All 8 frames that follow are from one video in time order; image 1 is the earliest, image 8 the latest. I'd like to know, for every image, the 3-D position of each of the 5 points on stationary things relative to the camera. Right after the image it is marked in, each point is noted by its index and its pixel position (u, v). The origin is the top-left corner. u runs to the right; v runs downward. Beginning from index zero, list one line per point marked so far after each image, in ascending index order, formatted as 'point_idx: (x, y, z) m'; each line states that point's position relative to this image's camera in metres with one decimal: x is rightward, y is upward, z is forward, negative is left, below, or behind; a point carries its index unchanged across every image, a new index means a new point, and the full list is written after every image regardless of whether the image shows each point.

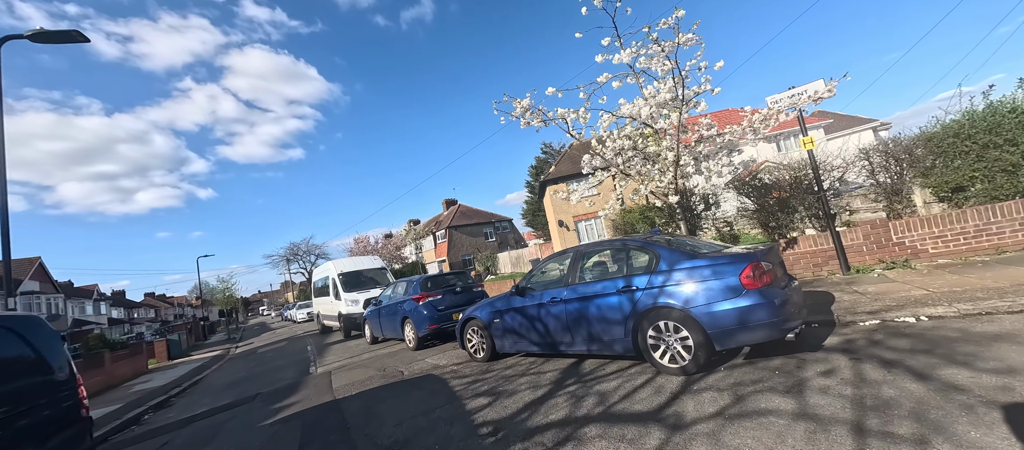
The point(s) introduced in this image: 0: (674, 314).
0: (+1.7, -1.0, +4.3) m
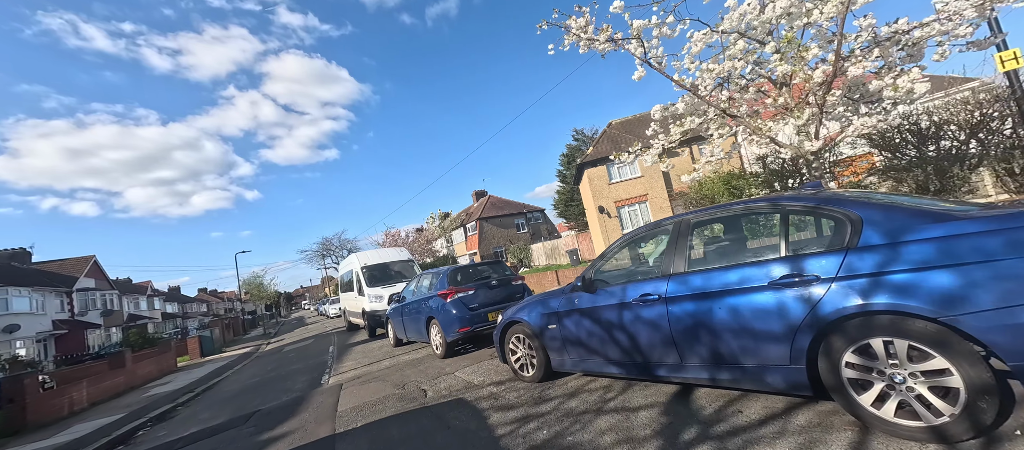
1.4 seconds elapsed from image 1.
0: (+2.3, -0.6, +2.2) m
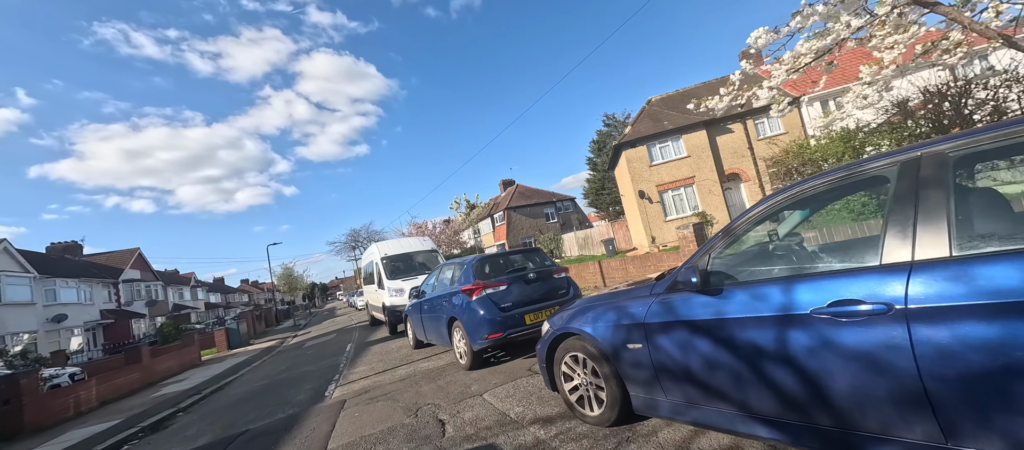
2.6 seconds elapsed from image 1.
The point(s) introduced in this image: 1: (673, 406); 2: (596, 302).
0: (+2.5, -0.3, +0.5) m
1: (+1.1, -1.2, +2.6) m
2: (+0.7, -0.7, +3.4) m
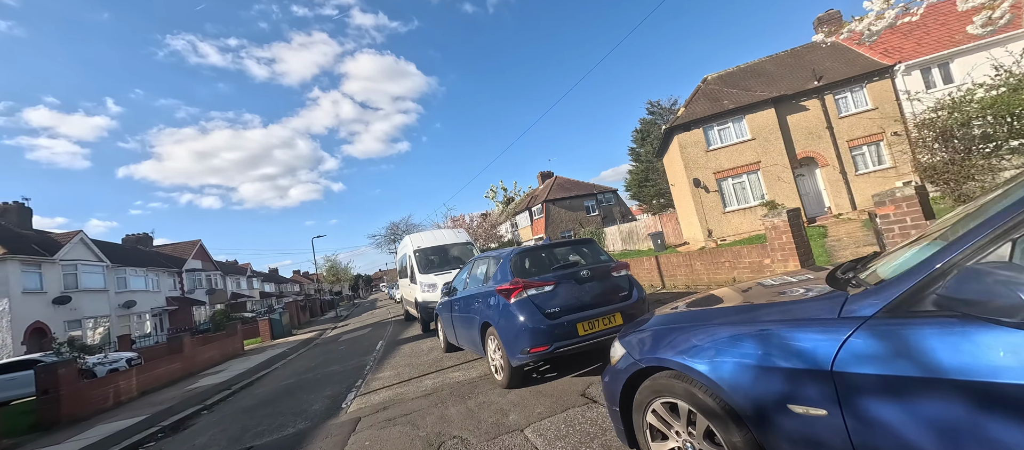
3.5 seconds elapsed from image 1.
0: (+2.6, -0.2, -1.0) m
1: (+1.3, -1.1, +1.3) m
2: (+1.0, -0.5, +2.1) m
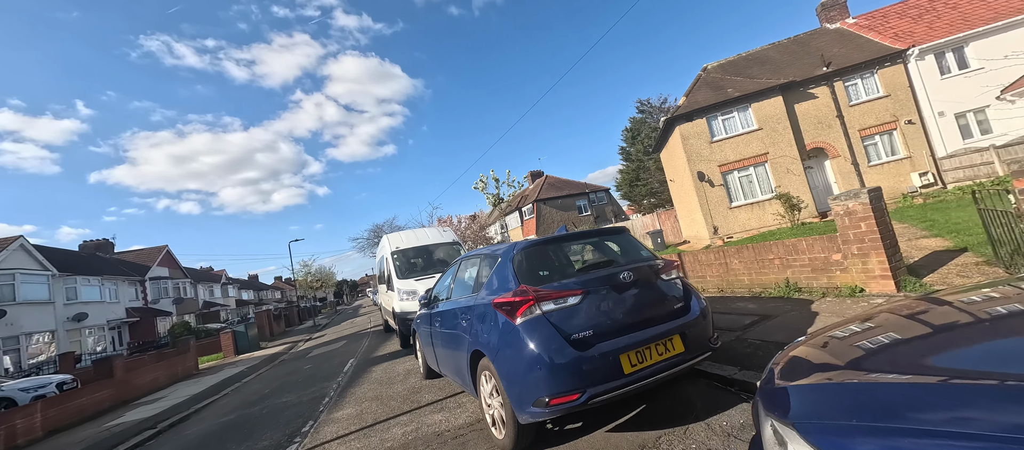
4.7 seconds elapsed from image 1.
0: (+2.8, 0.0, -2.5) m
1: (+1.5, -0.9, -0.2) m
2: (+1.1, -0.3, +0.5) m
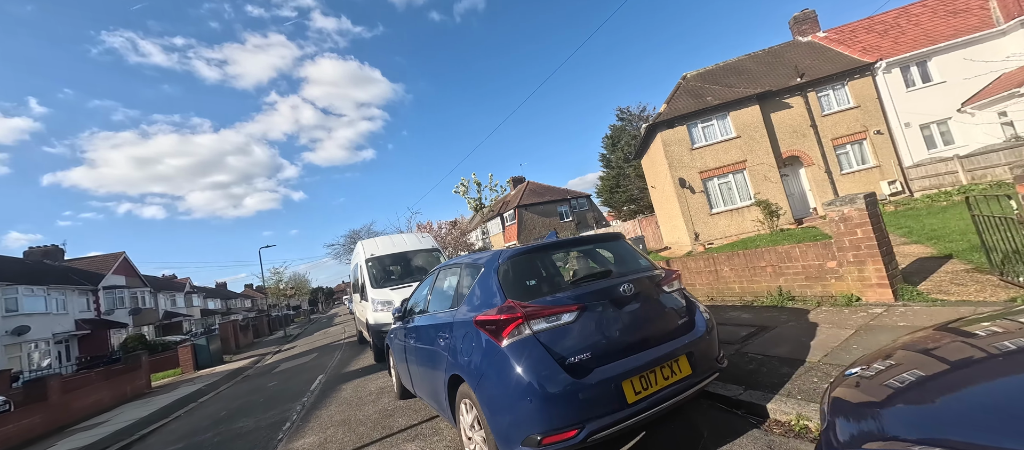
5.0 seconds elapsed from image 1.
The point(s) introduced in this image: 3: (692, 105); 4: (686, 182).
0: (+2.9, +0.1, -2.8) m
1: (+1.5, -0.8, -0.6) m
2: (+1.2, -0.3, +0.2) m
3: (+8.8, +5.8, +19.3) m
4: (+8.3, +2.0, +18.8) m
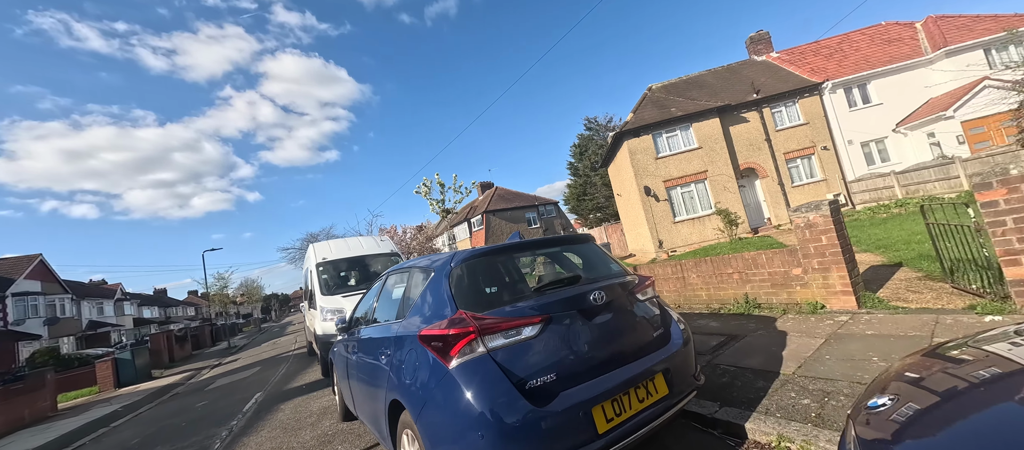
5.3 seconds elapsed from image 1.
0: (+3.1, +0.1, -2.9) m
1: (+1.5, -0.8, -0.9) m
2: (+1.1, -0.3, -0.1) m
3: (+7.2, +5.4, +19.6) m
4: (+6.7, +1.7, +19.1) m
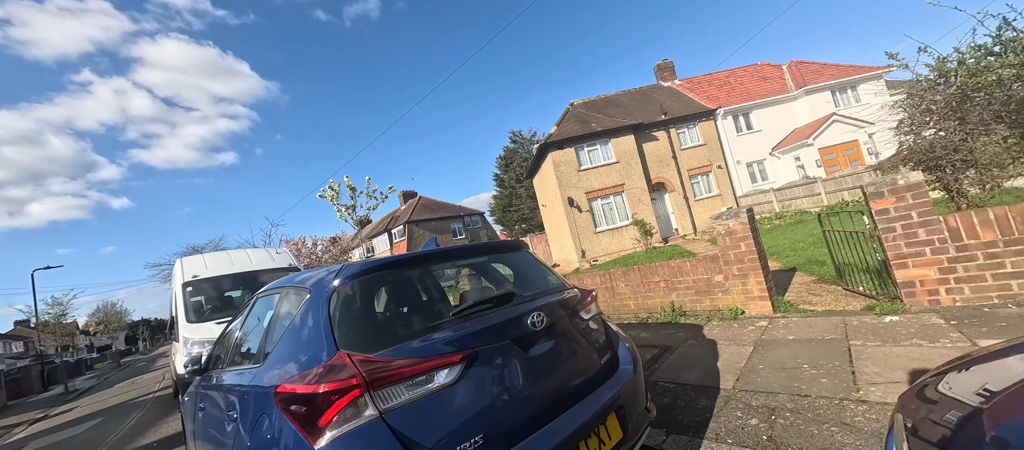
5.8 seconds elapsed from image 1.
0: (+3.7, +0.2, -2.8) m
1: (+1.7, -0.7, -1.1) m
2: (+1.1, -0.2, -0.5) m
3: (+3.4, +4.9, +20.2) m
4: (+3.0, +1.2, +19.5) m
